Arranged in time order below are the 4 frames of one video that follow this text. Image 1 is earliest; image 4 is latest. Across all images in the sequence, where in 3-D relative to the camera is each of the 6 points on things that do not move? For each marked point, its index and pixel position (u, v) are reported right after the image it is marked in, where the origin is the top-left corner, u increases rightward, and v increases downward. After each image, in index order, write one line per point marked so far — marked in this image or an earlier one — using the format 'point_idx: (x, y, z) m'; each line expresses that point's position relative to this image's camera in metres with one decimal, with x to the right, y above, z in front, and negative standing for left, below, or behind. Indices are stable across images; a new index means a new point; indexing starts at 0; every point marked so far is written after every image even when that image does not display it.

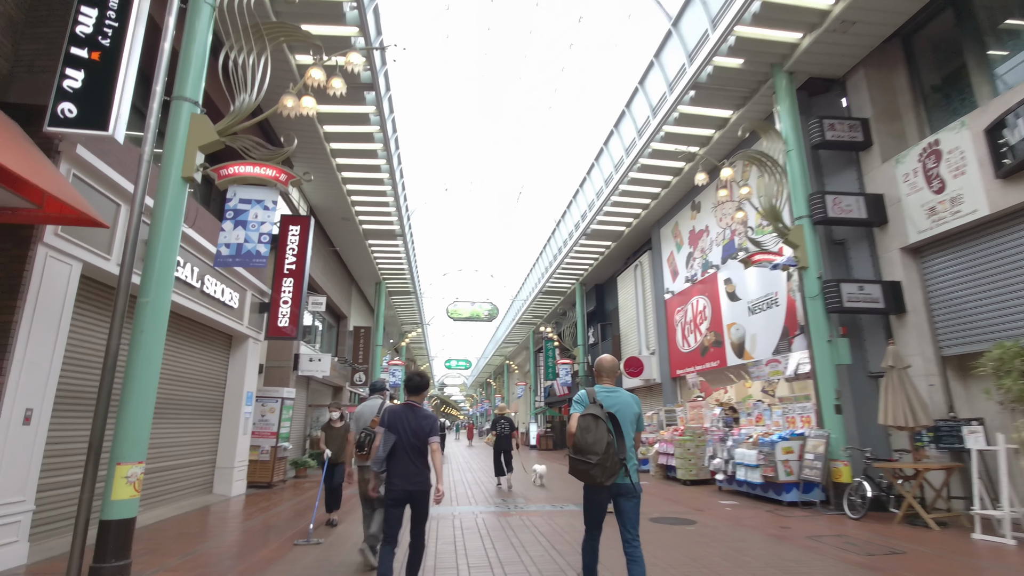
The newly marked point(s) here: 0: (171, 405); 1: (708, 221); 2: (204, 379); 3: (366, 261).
0: (-5.4, -1.9, +8.3) m
1: (+4.7, +1.6, +12.5) m
2: (-5.4, -1.6, +9.3) m
3: (-5.3, +1.0, +19.0) m
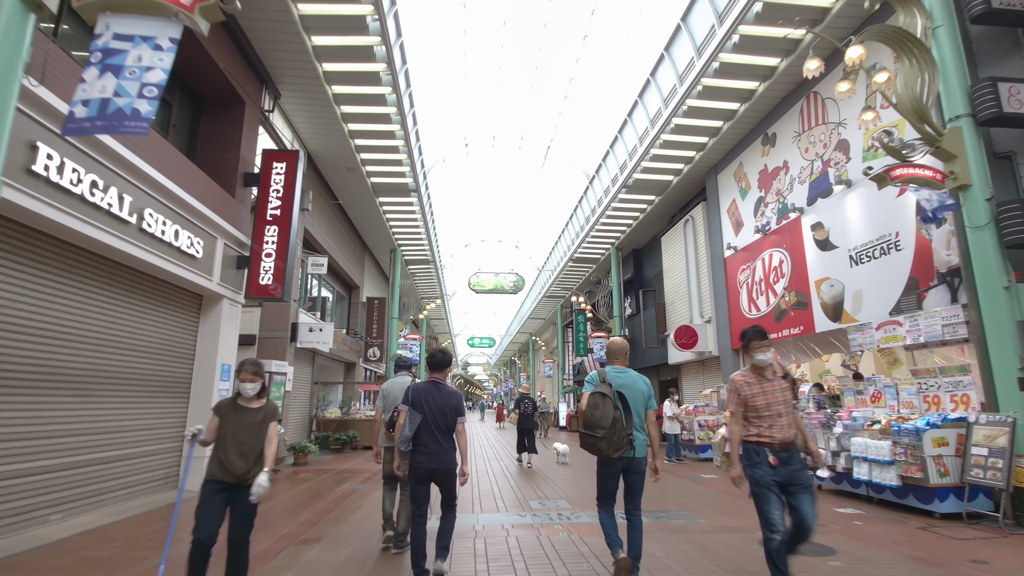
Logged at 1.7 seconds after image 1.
0: (-4.9, -1.1, +6.5) m
1: (+5.3, +2.6, +10.1) m
2: (-4.9, -0.8, +7.5) m
3: (-4.4, +2.1, +17.1) m
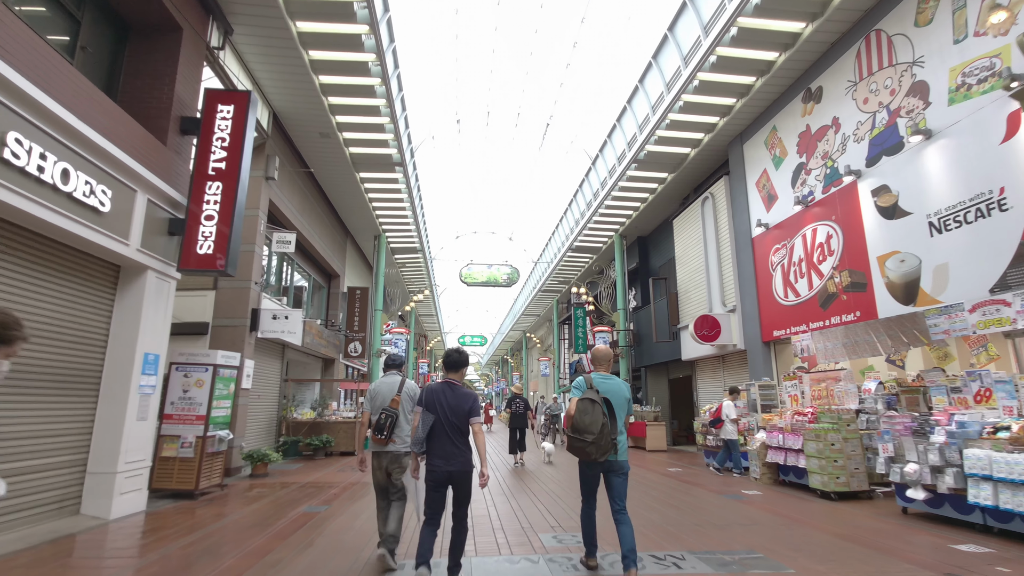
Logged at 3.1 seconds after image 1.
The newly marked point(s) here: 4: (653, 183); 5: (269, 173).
0: (-4.8, -0.7, +4.7) m
1: (+5.3, +2.9, +8.6) m
2: (-4.9, -0.4, +5.7) m
3: (-4.5, +2.5, +15.3) m
4: (+3.8, +2.9, +14.4) m
5: (-4.9, +2.3, +10.5) m
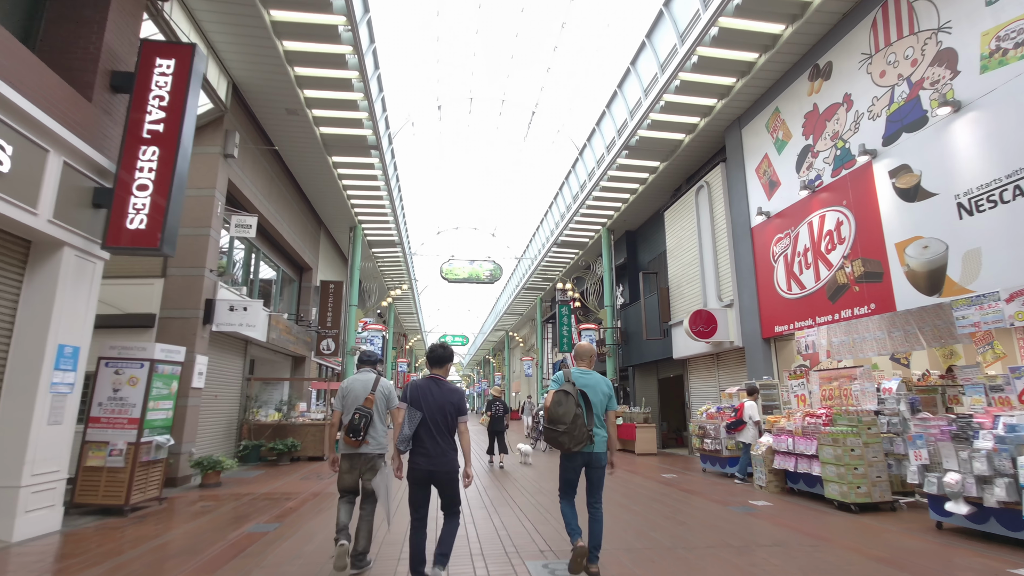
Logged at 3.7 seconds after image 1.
0: (-4.9, -0.5, +3.7) m
1: (+5.1, +3.0, +7.9) m
2: (-5.0, -0.2, +4.7) m
3: (-4.9, +2.7, +14.3) m
4: (+3.4, +3.0, +13.7) m
5: (-5.1, +2.5, +9.5) m
